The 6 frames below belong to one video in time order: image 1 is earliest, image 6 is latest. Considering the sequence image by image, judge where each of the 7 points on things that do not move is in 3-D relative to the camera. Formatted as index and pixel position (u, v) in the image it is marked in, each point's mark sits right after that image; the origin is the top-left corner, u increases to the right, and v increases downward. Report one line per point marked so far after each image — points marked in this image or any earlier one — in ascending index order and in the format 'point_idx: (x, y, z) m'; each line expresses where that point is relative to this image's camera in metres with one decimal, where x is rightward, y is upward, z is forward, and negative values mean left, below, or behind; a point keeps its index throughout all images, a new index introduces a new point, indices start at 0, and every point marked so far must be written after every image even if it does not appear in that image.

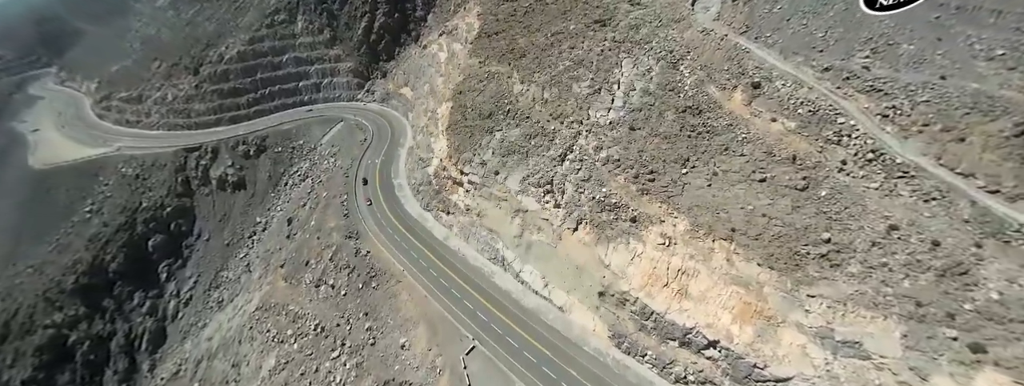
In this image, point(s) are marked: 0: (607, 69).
0: (+5.2, +6.9, +17.9) m
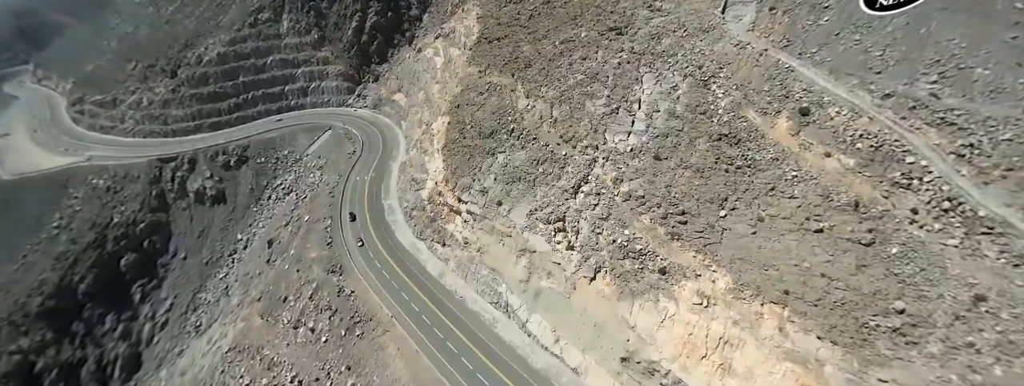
0: (+5.5, +5.3, +15.7) m
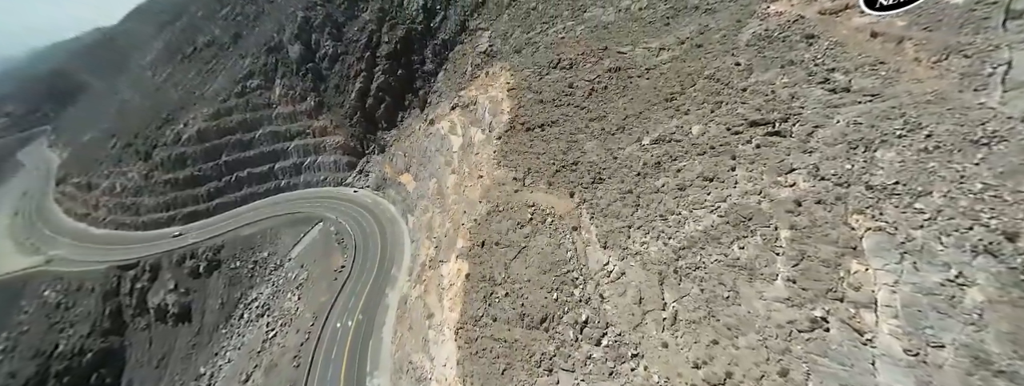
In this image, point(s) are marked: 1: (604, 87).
0: (+7.4, -1.5, +7.6) m
1: (+3.9, +4.4, +13.7) m
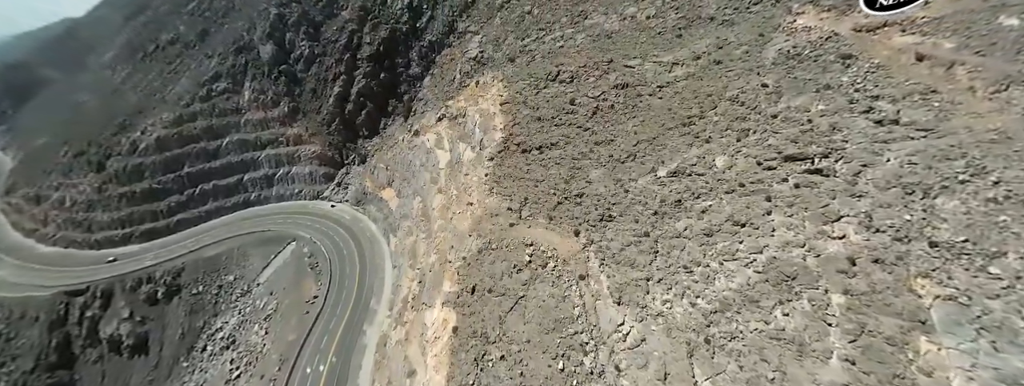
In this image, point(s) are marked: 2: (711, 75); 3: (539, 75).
0: (+7.4, -2.8, +6.2) m
1: (+3.7, +3.2, +12.2) m
2: (+6.8, +4.1, +11.1) m
3: (+1.2, +5.5, +15.1) m
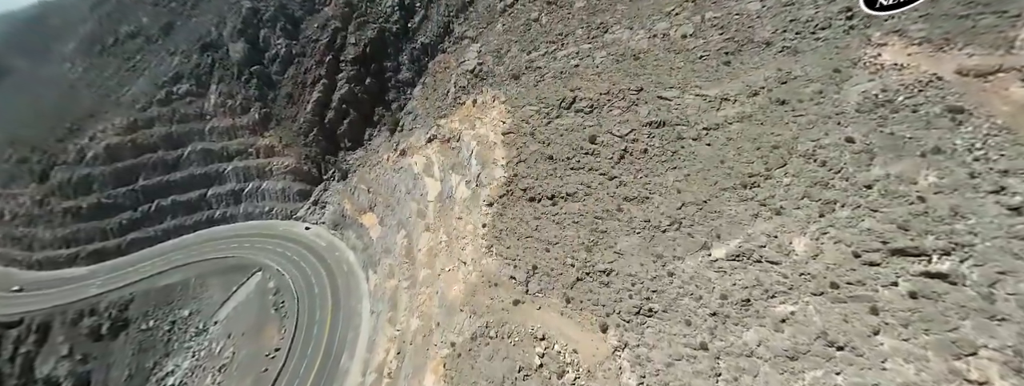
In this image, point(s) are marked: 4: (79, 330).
0: (+7.6, -4.9, +3.9) m
1: (+3.9, +1.2, +9.7) m
2: (+7.1, +2.0, +8.7) m
3: (+1.4, +3.6, +12.6) m
4: (-26.6, -8.1, +19.9) m
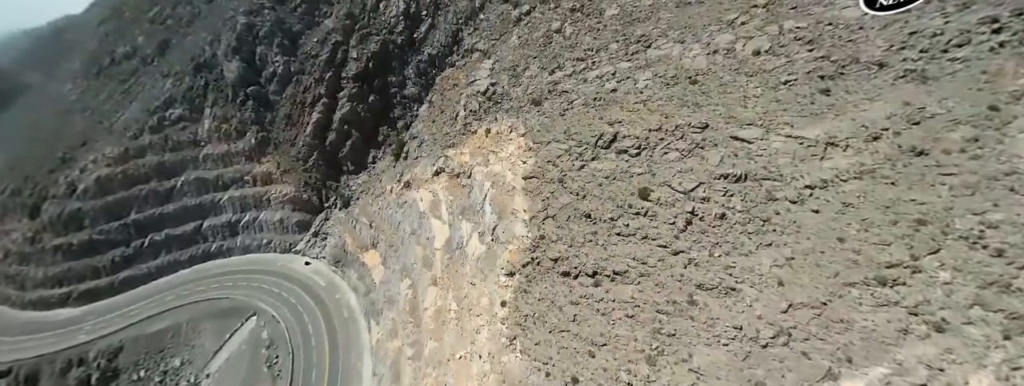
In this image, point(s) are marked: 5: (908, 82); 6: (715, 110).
0: (+8.1, -6.6, +1.2) m
1: (+4.6, -0.5, +7.2) m
2: (+7.7, +0.3, +6.0) m
3: (+2.2, +1.8, +10.1) m
4: (-25.4, -10.4, +18.5) m
5: (+8.7, +2.4, +6.9) m
6: (+5.4, +2.2, +8.6) m
